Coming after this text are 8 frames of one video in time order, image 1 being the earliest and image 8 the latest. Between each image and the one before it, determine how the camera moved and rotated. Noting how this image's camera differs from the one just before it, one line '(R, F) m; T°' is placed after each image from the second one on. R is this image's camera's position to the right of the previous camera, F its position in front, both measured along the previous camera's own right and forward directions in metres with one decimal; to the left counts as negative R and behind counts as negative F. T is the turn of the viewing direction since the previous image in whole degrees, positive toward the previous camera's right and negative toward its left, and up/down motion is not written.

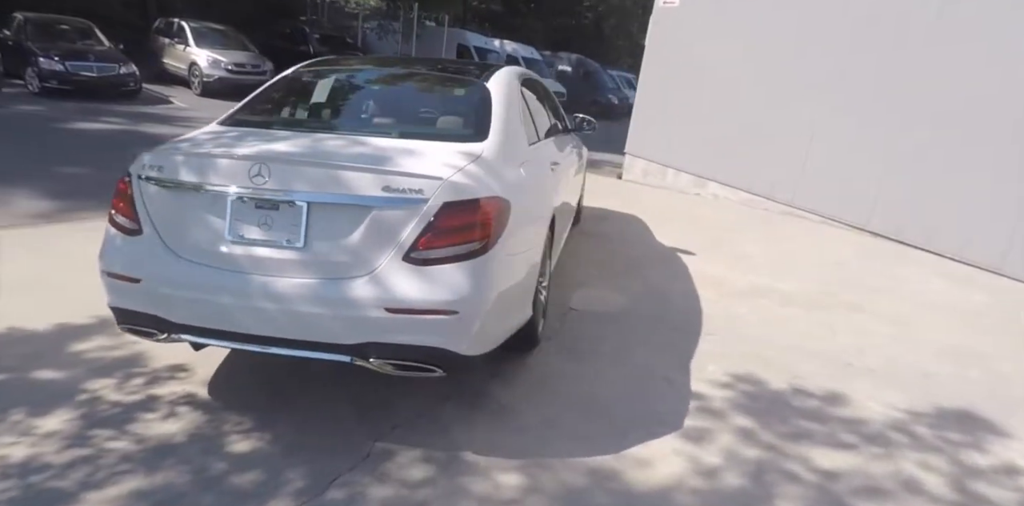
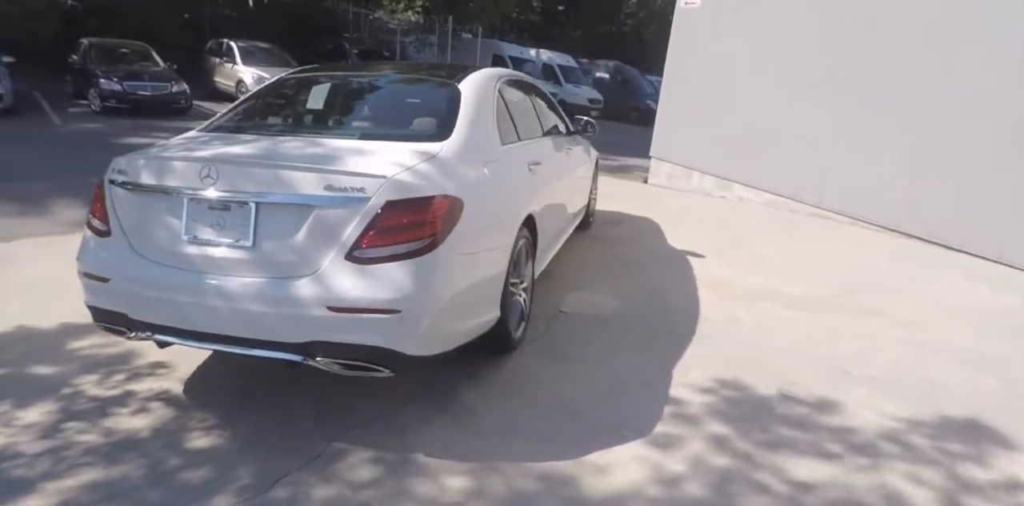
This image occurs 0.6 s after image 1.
(+0.5, +0.1) m; -5°
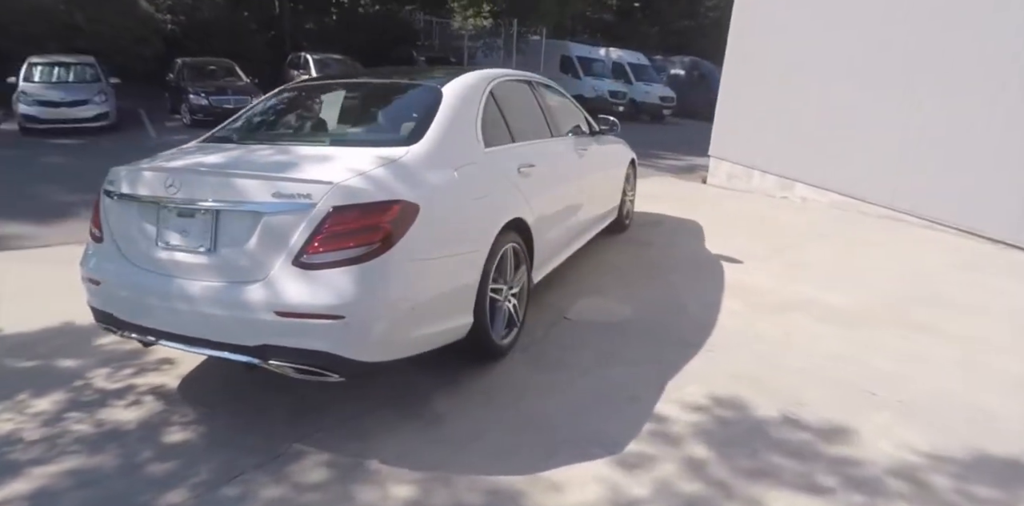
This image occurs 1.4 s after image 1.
(+0.6, +0.1) m; -9°
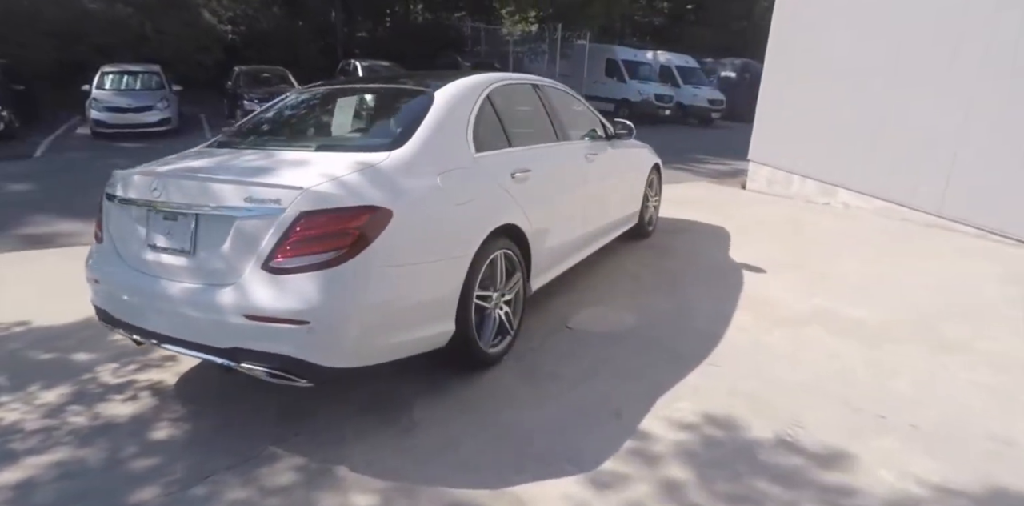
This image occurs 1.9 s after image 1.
(+0.4, +0.1) m; -5°
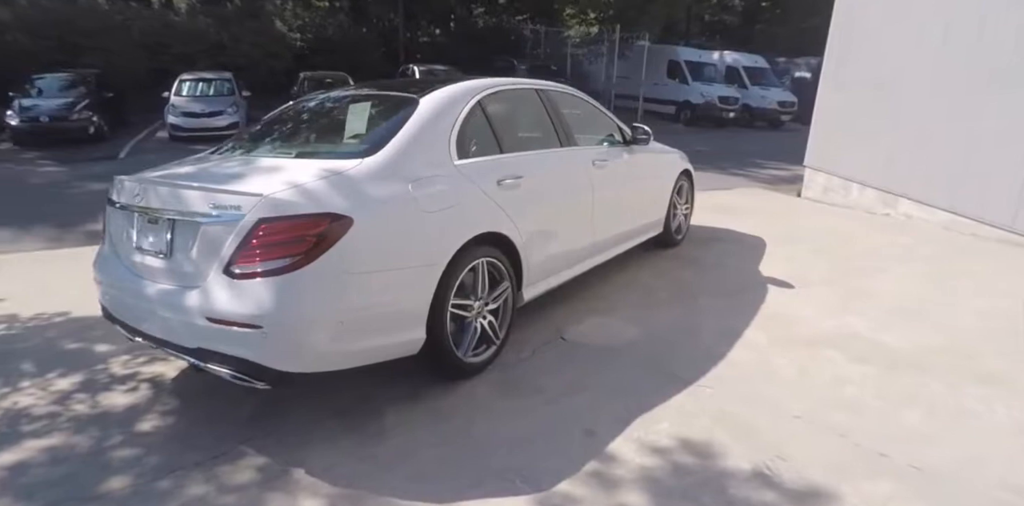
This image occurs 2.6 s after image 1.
(+0.5, +0.1) m; -7°
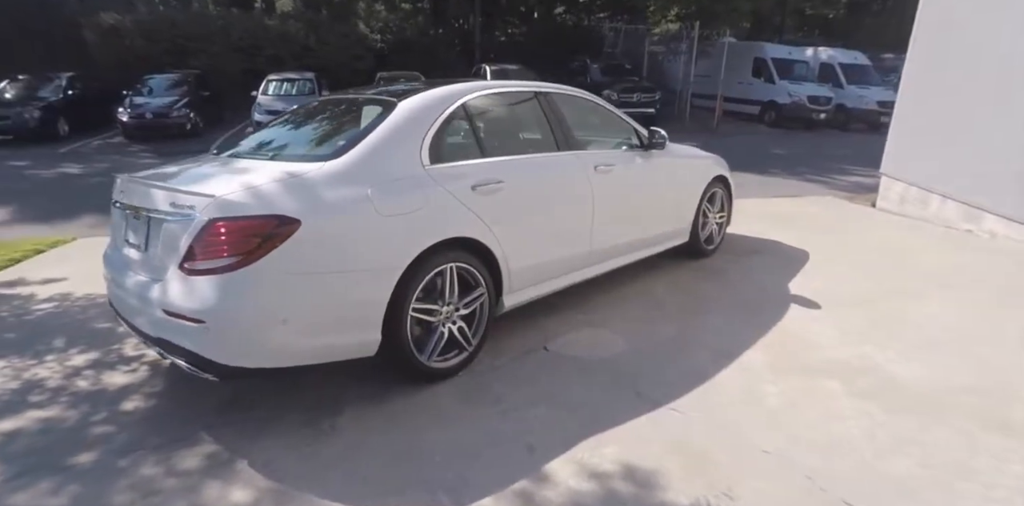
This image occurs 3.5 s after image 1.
(+0.7, +0.1) m; -9°
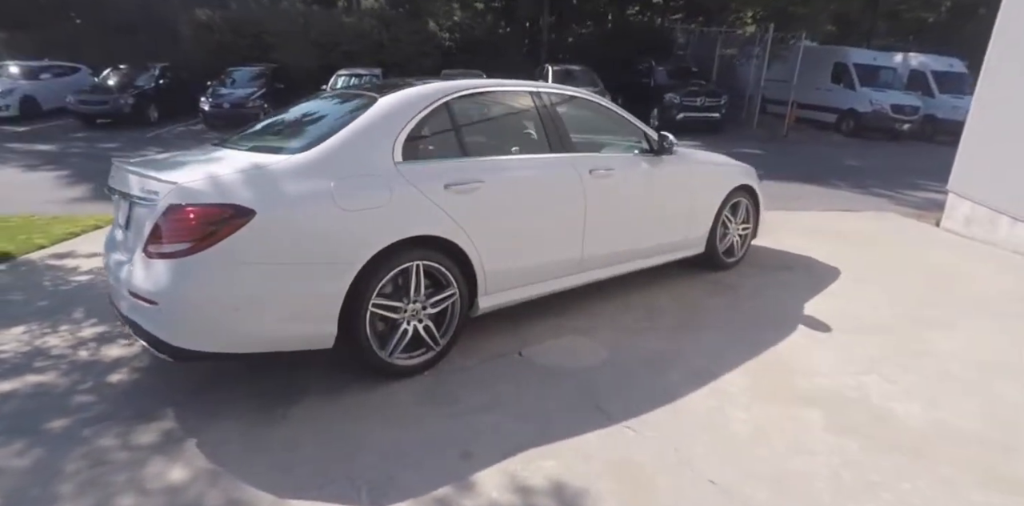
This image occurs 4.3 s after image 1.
(+0.6, +0.1) m; -8°
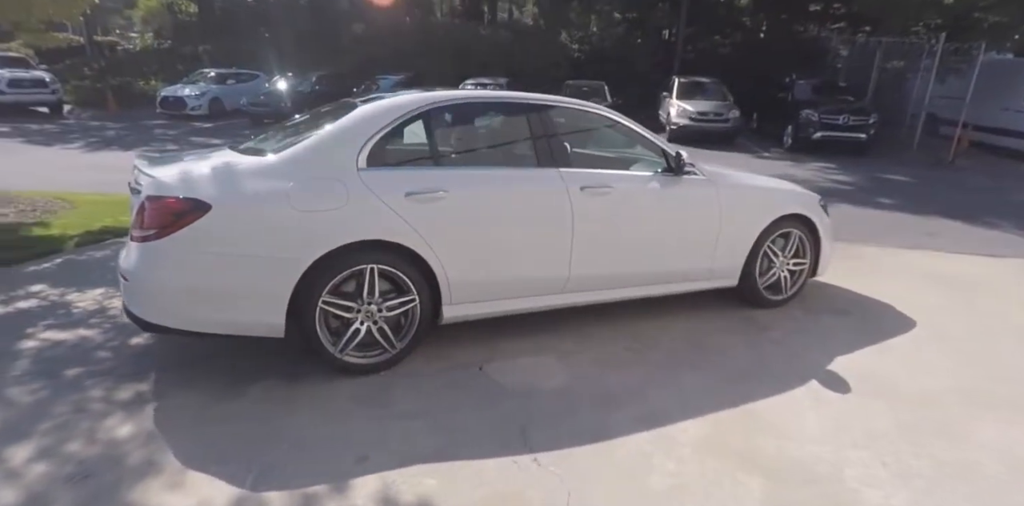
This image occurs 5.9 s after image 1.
(+1.1, +0.3) m; -16°
